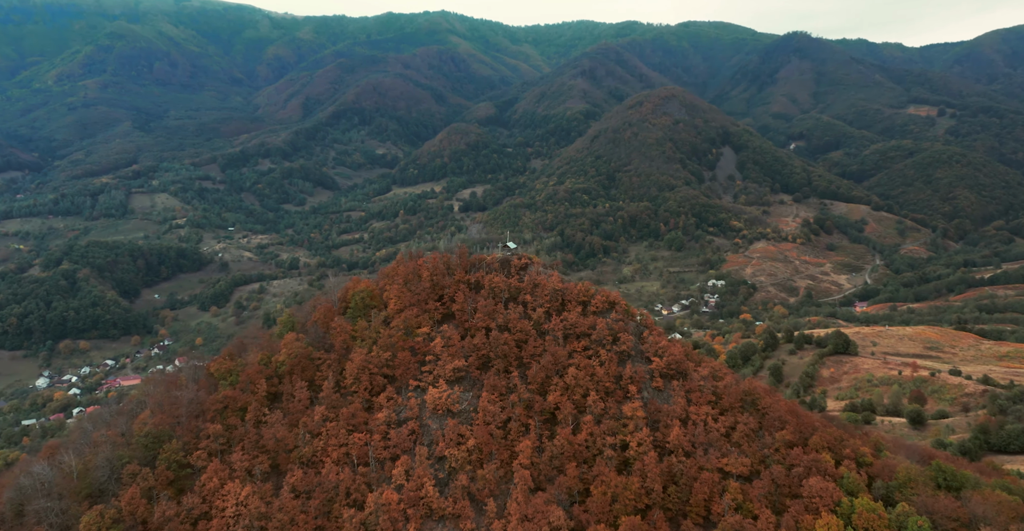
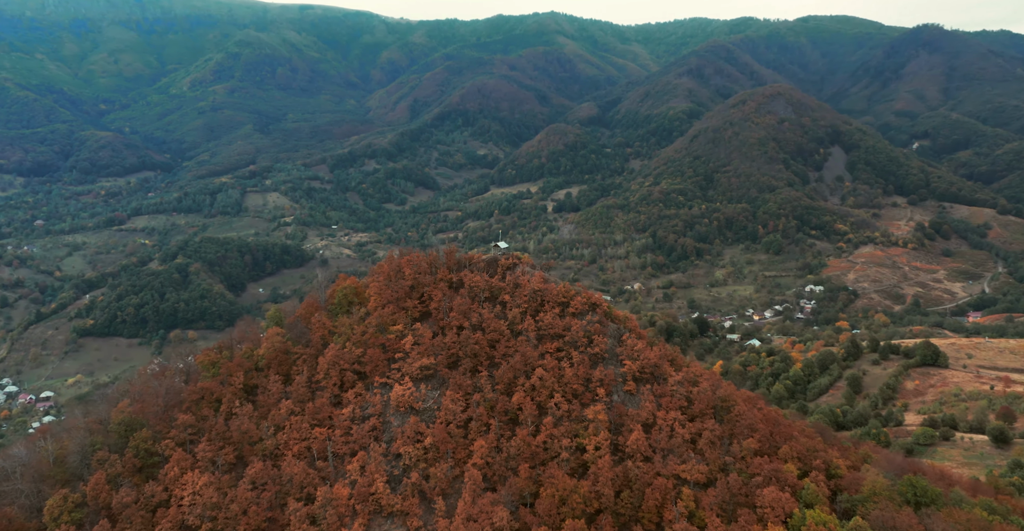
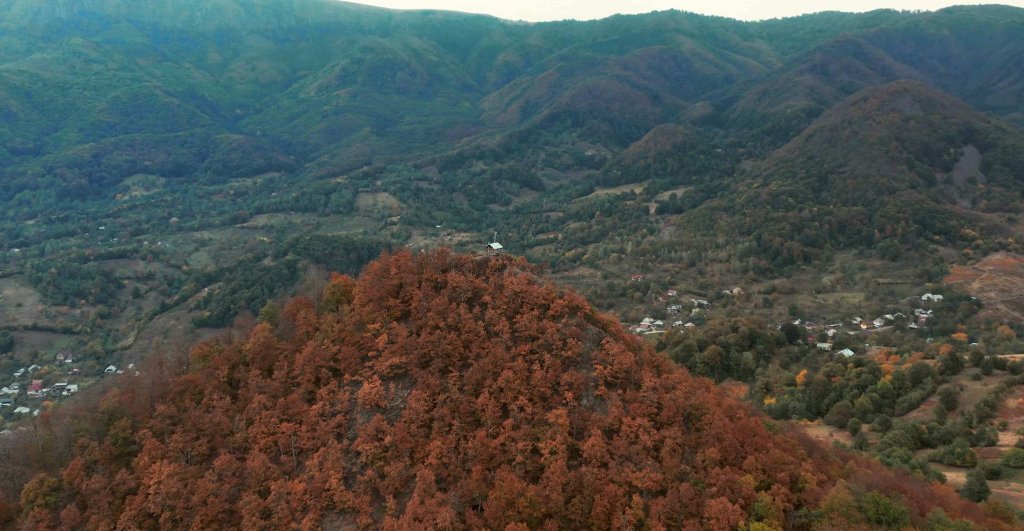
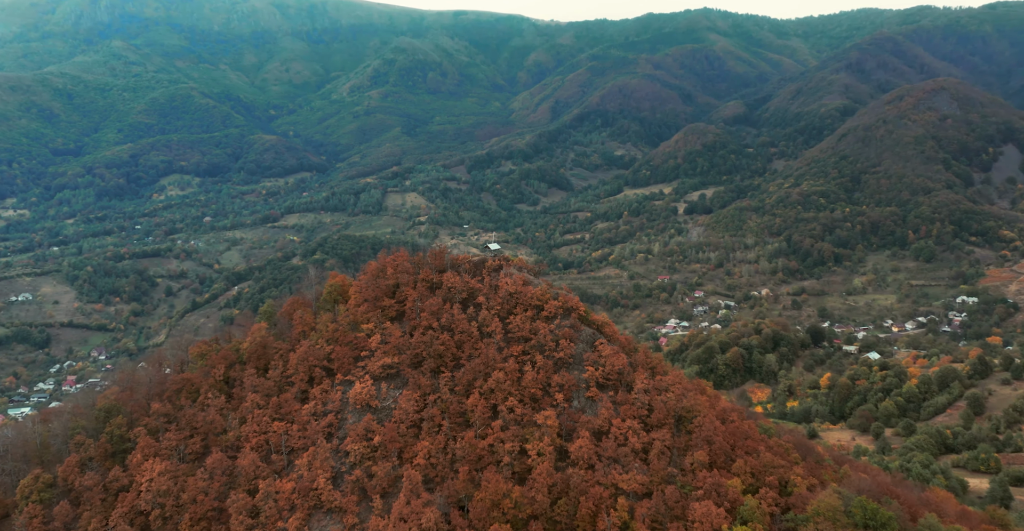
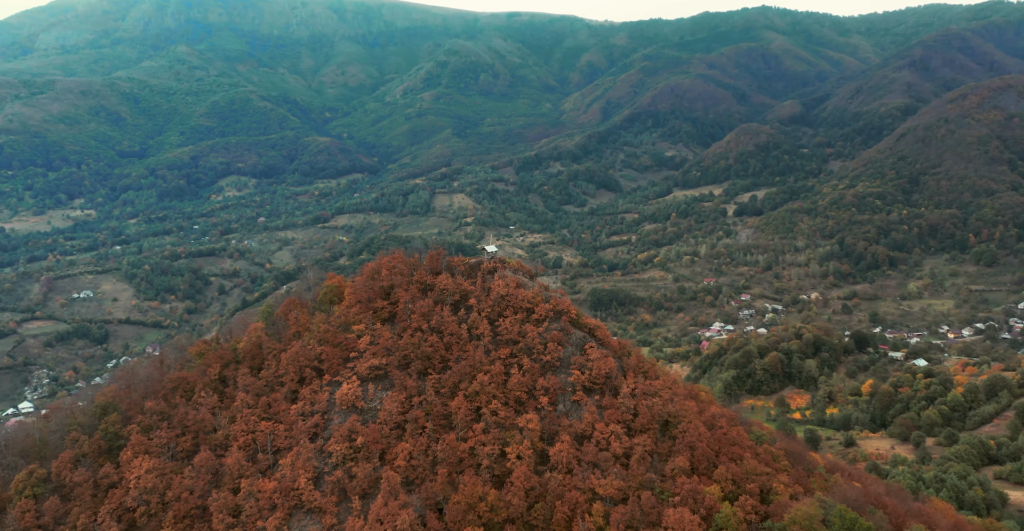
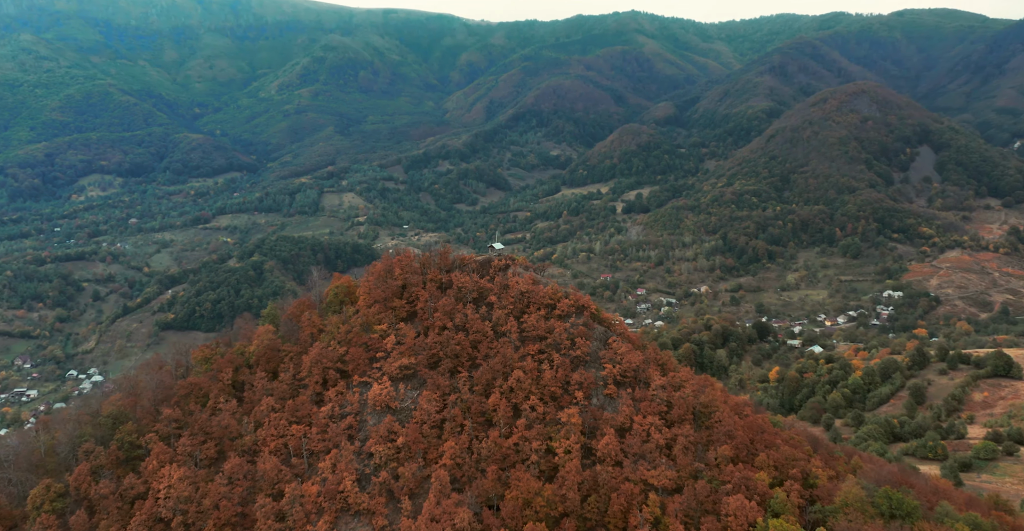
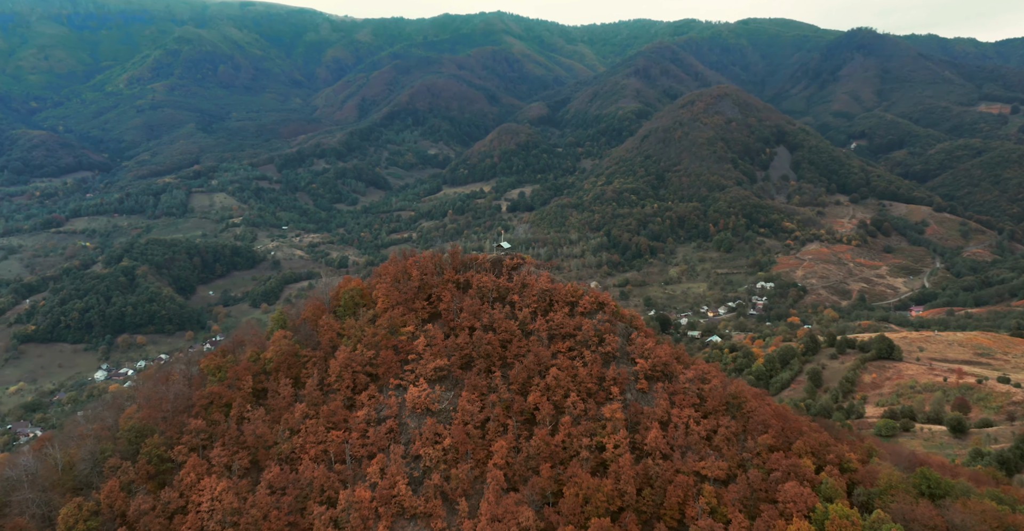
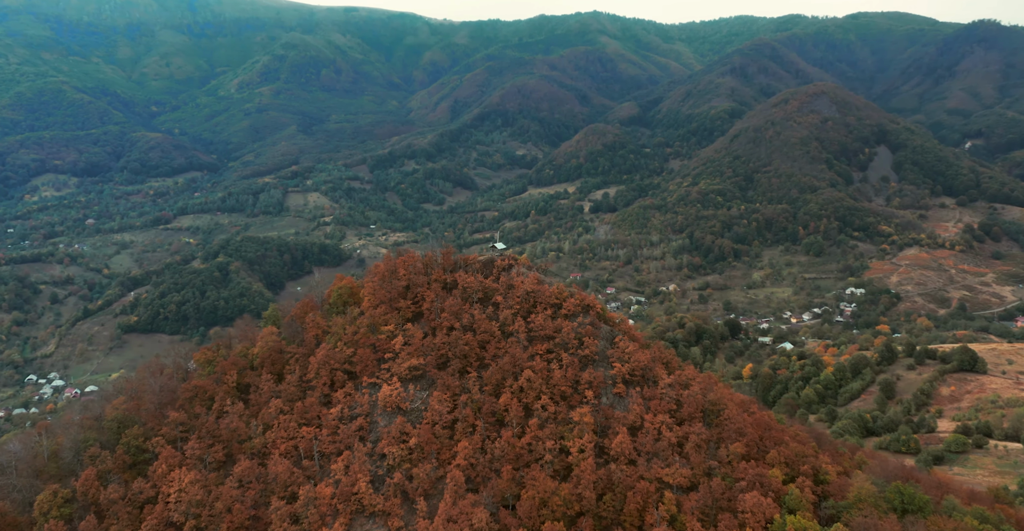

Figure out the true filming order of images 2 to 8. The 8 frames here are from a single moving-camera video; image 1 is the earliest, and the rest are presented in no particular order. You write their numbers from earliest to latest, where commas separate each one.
7, 2, 8, 6, 3, 4, 5
